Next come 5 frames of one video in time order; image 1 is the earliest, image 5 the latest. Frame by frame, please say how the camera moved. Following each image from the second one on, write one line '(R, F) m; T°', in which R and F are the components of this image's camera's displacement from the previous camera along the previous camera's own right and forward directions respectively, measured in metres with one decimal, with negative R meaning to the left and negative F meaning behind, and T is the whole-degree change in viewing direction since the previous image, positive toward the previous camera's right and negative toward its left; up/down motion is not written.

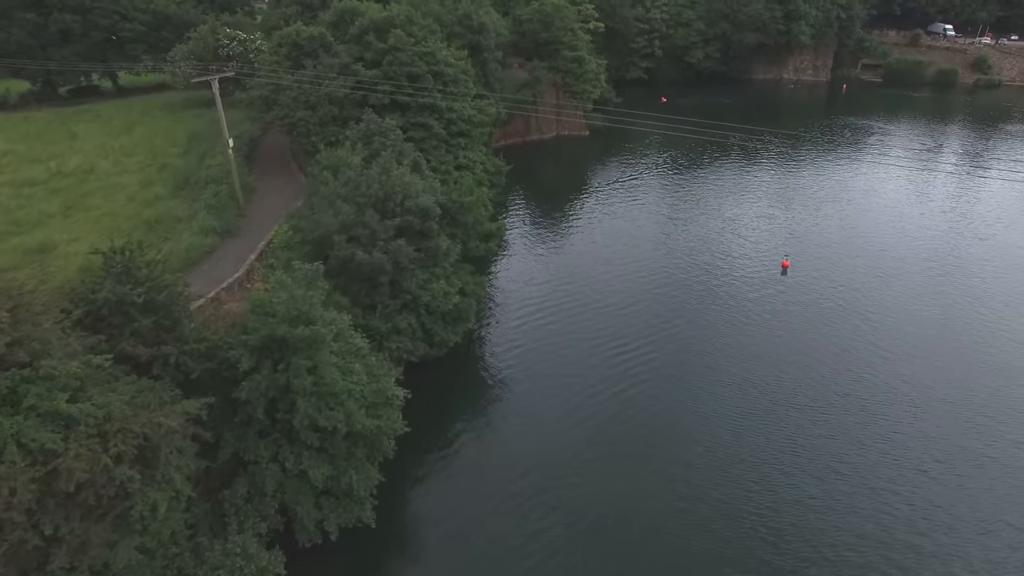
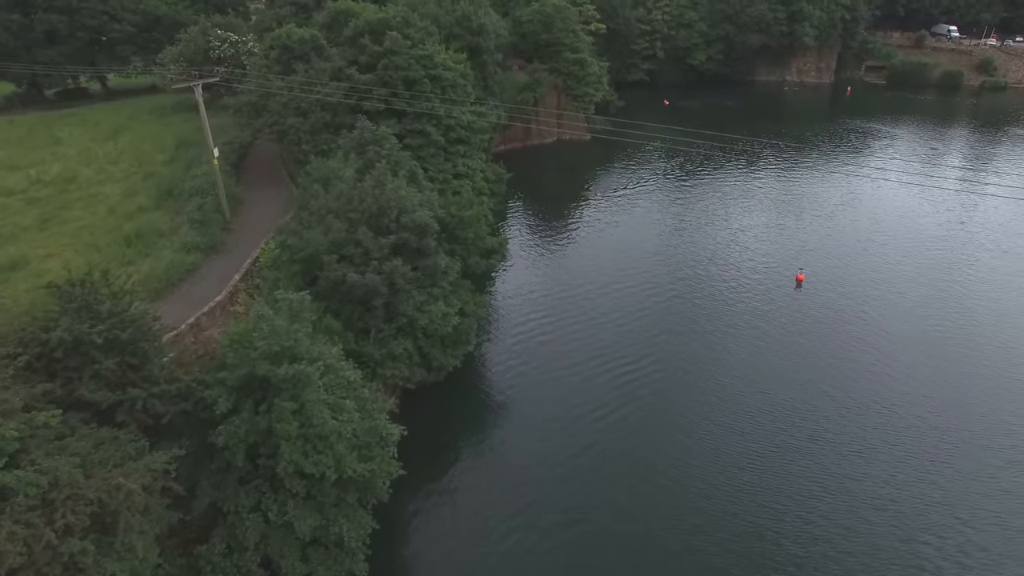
(-0.2, +1.6) m; 0°
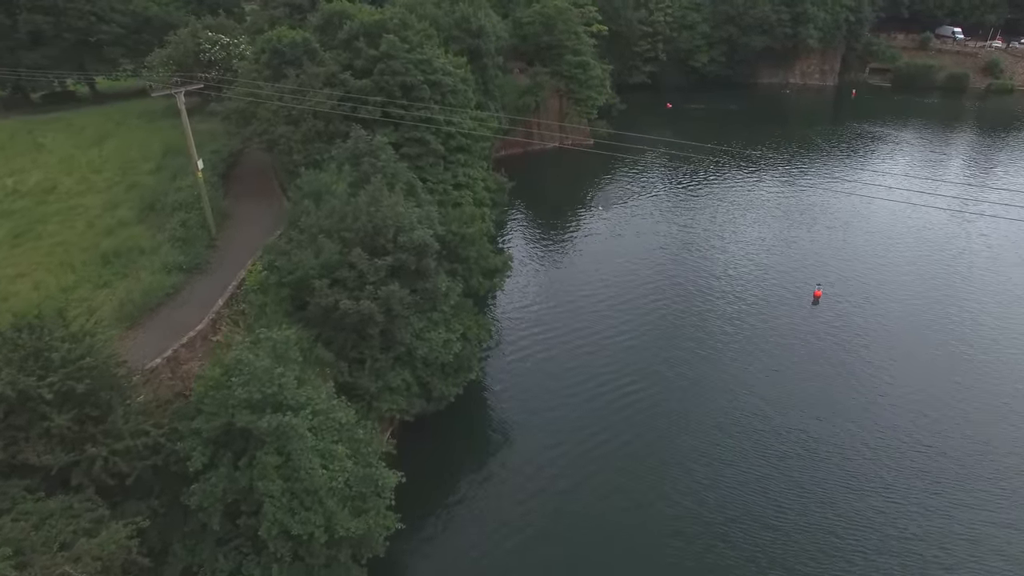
(-0.3, +1.6) m; 0°
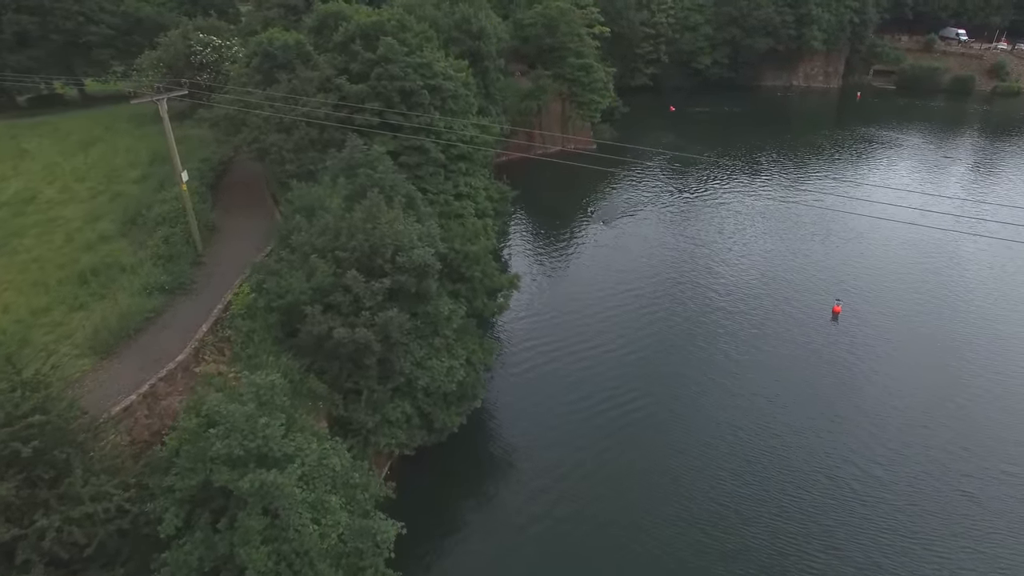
(-0.3, +1.5) m; 0°
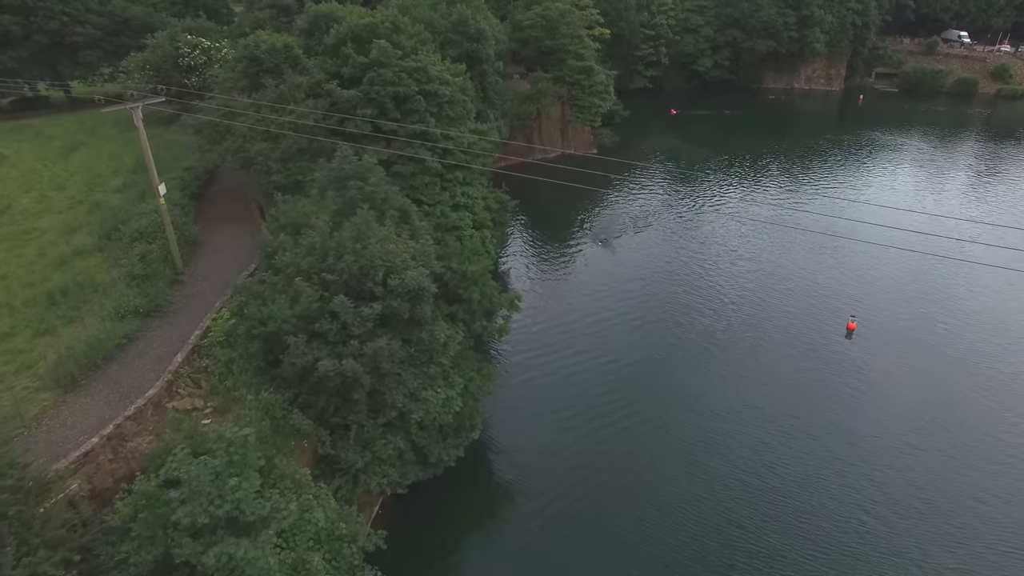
(-0.1, +1.4) m; 0°
